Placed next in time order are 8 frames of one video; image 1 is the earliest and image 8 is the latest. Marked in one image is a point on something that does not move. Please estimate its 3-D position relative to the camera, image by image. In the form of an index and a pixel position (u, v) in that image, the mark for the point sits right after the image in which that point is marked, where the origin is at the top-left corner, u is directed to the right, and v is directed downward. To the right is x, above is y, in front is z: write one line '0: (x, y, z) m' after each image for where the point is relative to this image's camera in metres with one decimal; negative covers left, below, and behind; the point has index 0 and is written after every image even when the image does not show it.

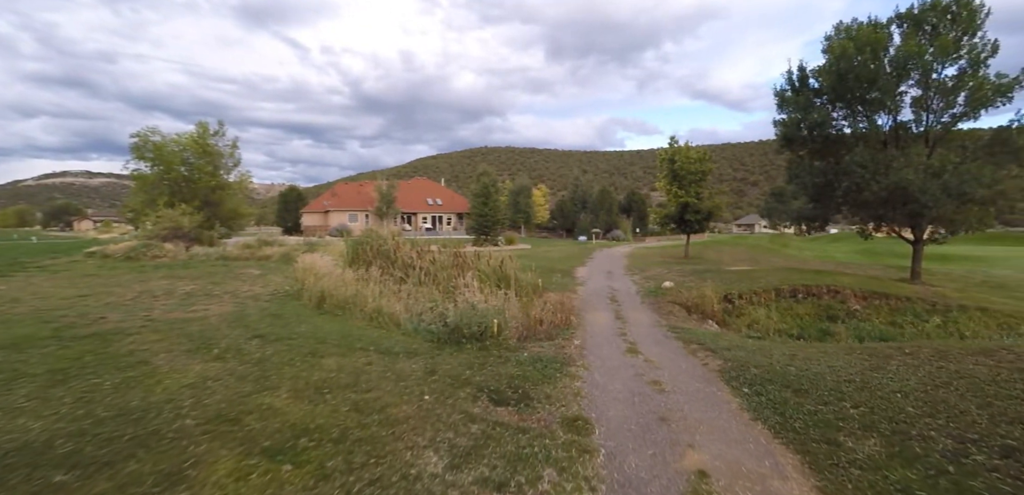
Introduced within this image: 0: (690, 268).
0: (+7.5, -0.9, +17.8) m
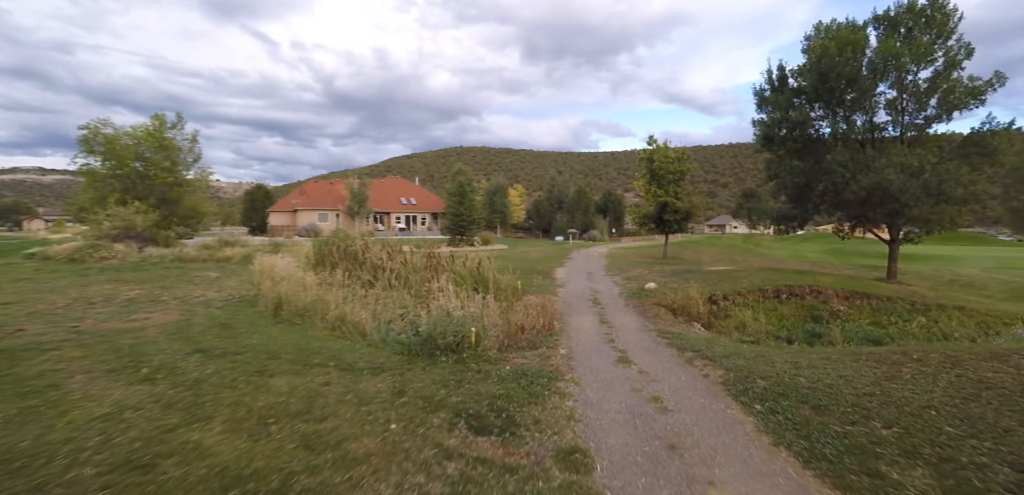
0: (+6.6, -0.9, +17.5) m
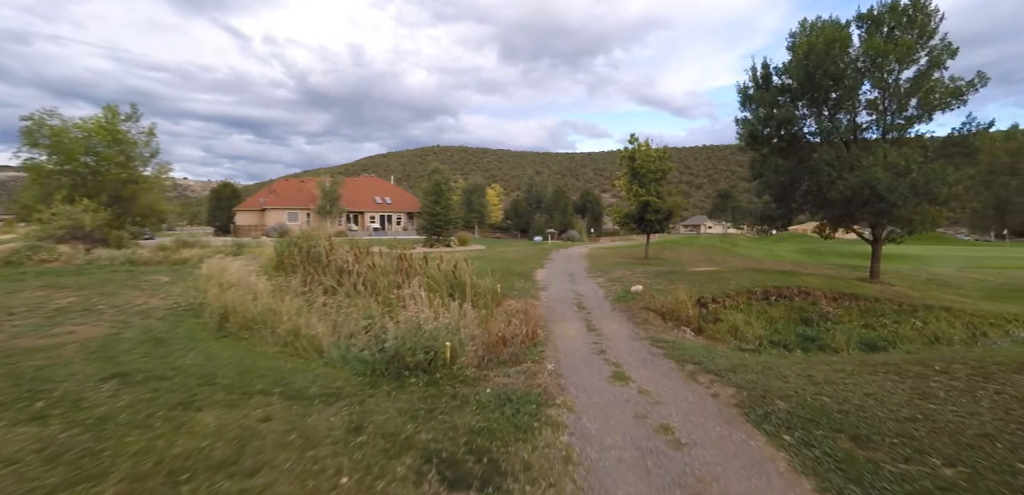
0: (+5.7, -0.9, +17.0) m
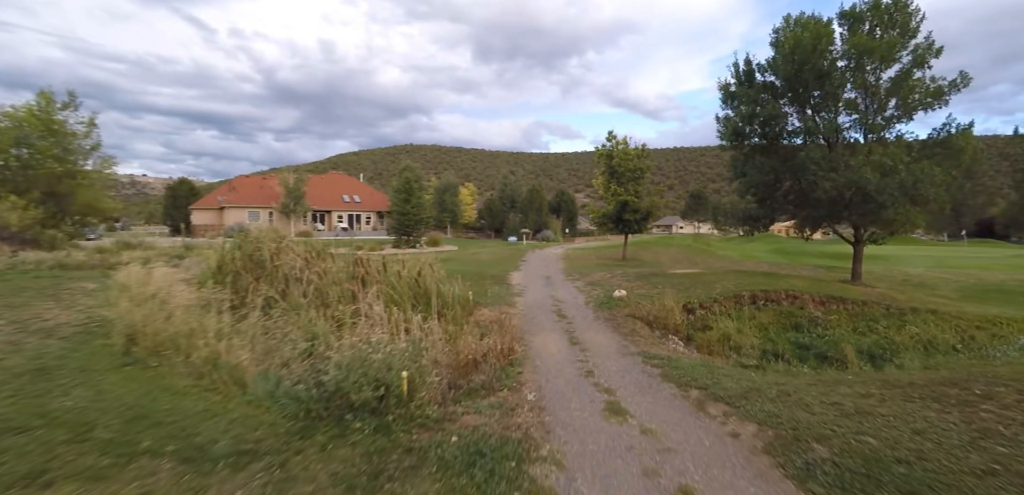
0: (+4.7, -0.9, +16.3) m
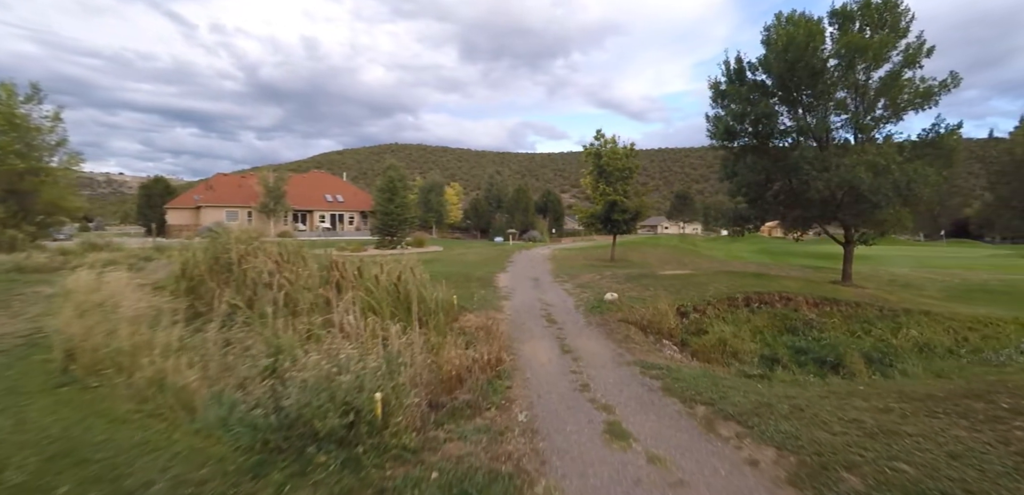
0: (+4.3, -0.9, +15.9) m
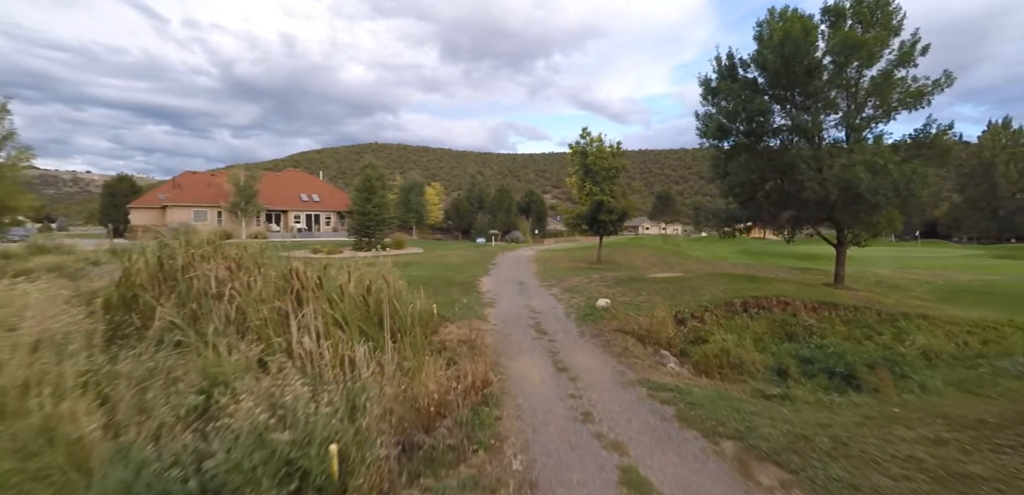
0: (+3.7, -1.0, +15.3) m
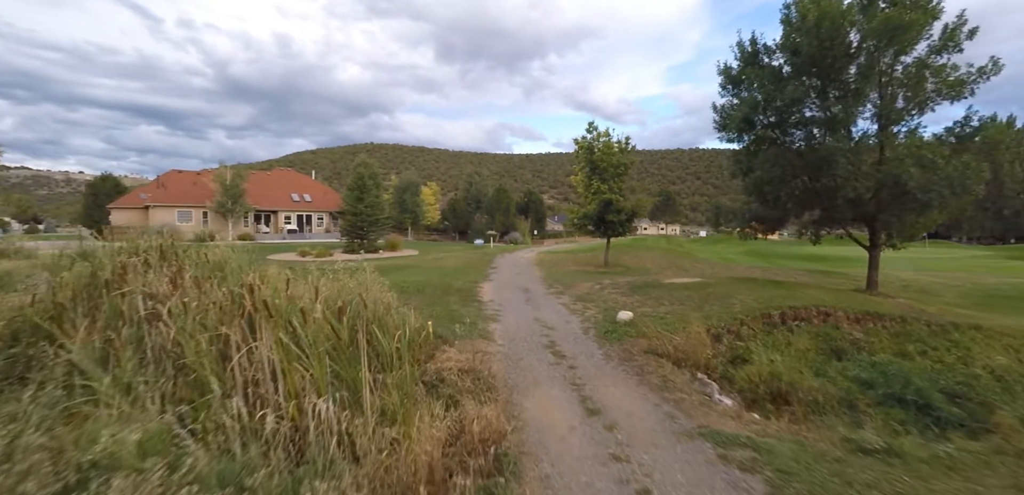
0: (+3.8, -1.1, +14.0) m
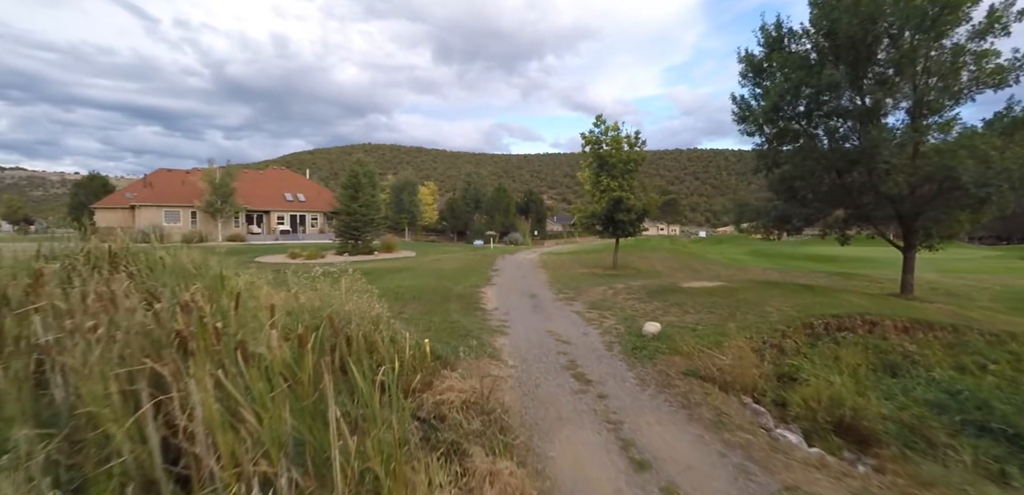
0: (+3.9, -1.1, +12.9) m
